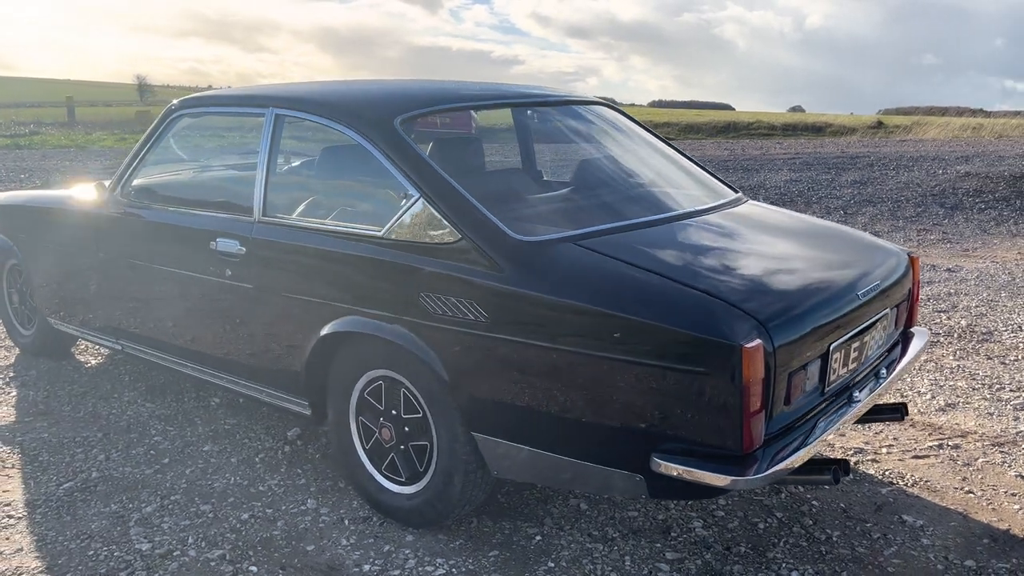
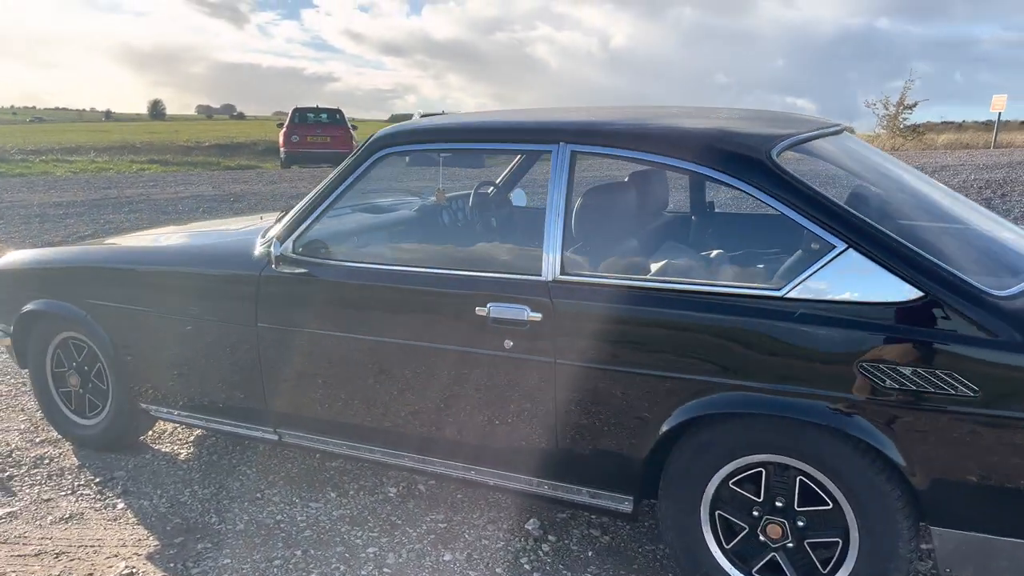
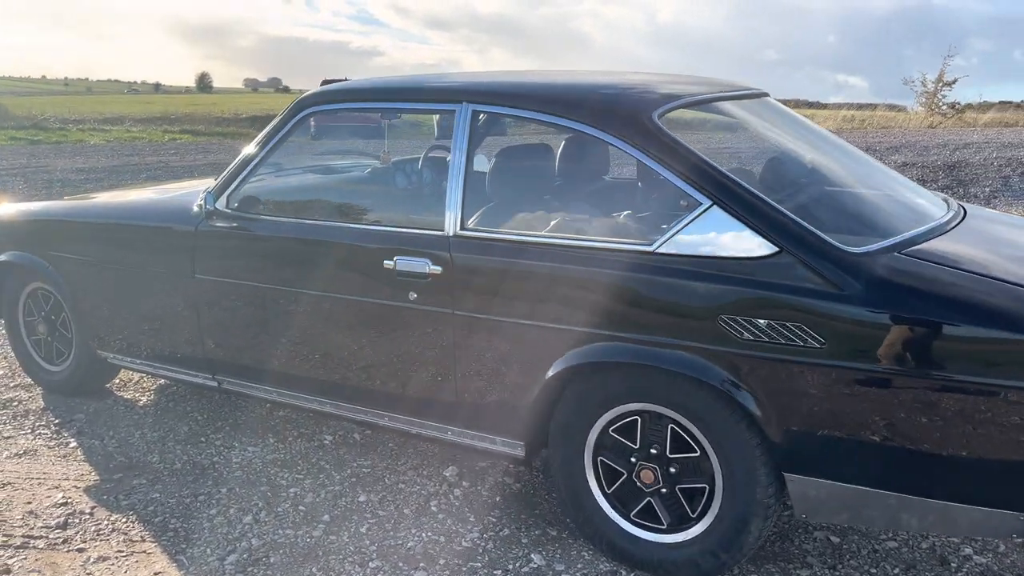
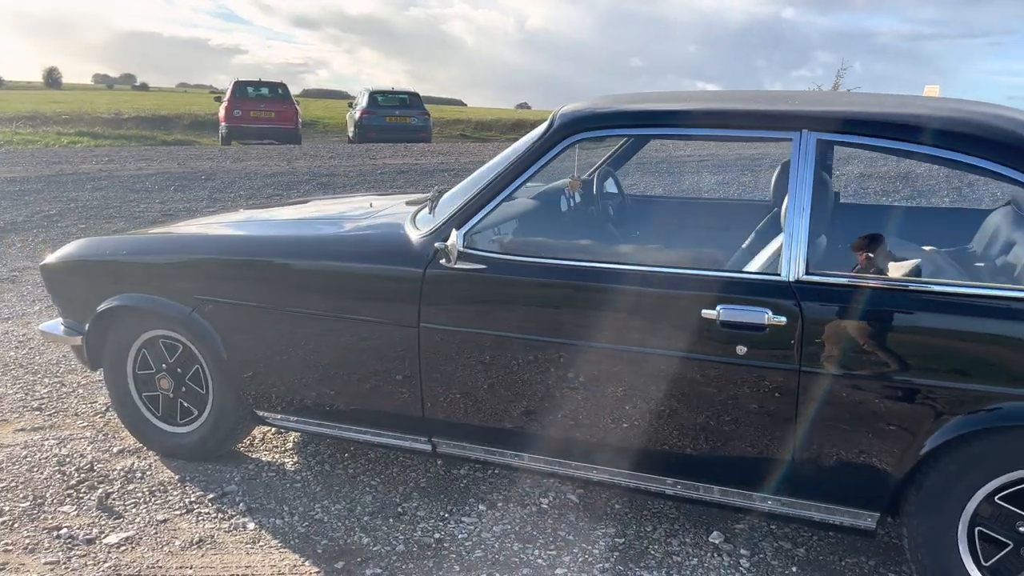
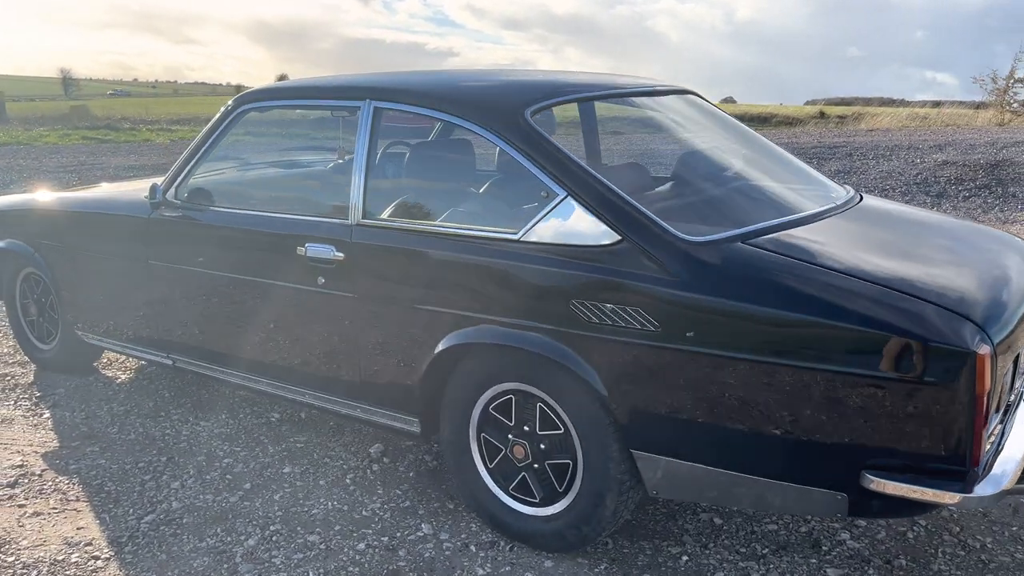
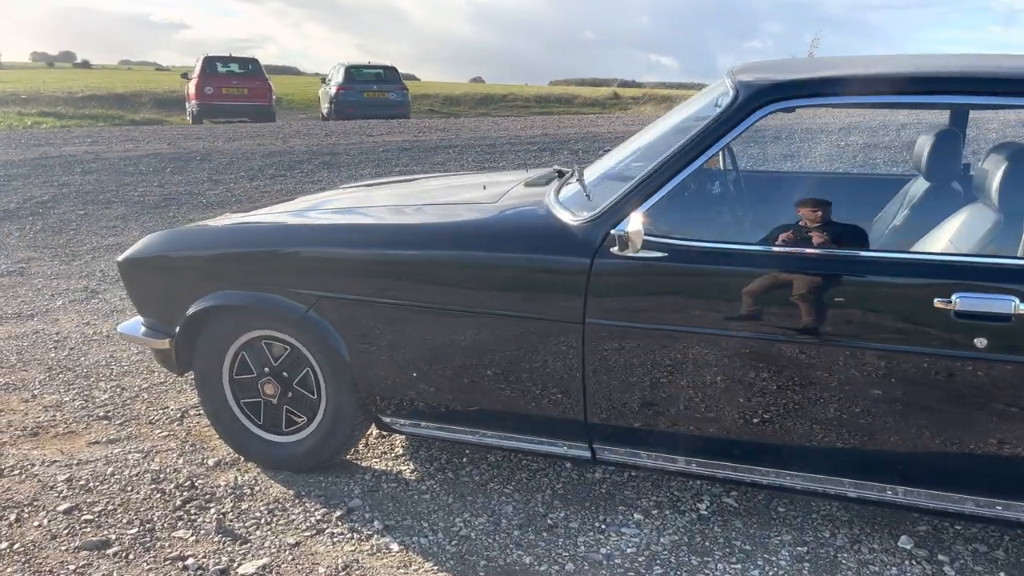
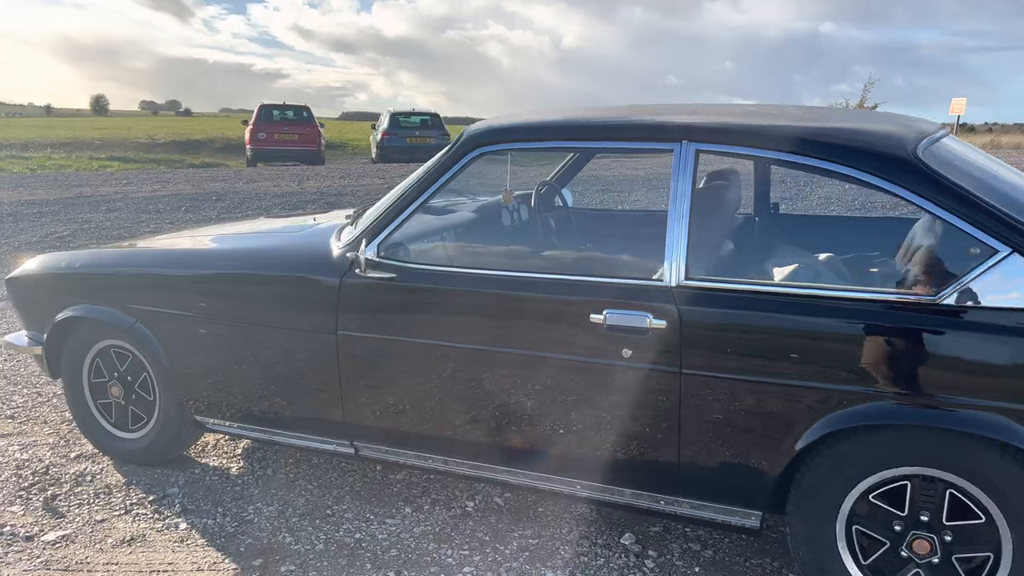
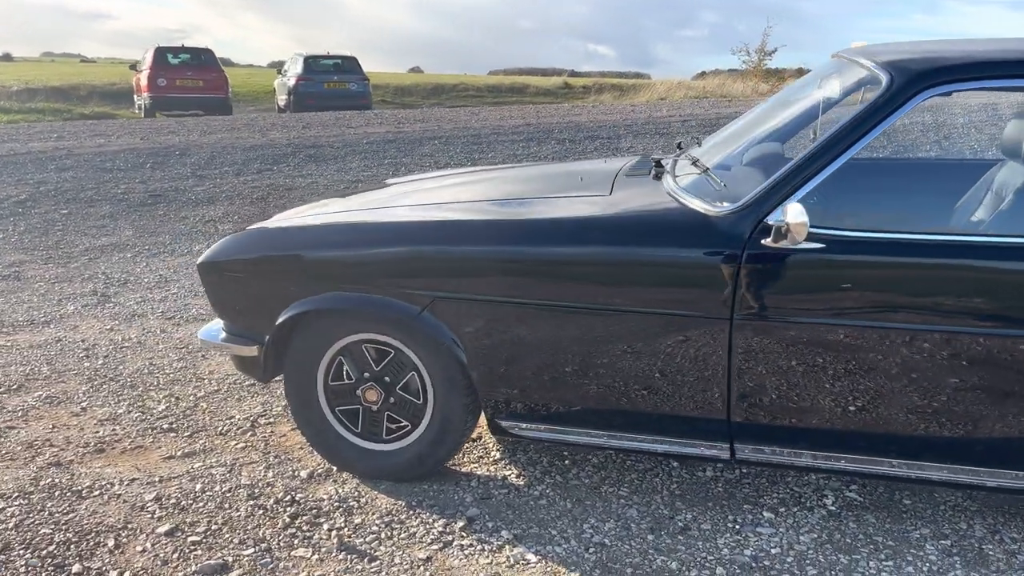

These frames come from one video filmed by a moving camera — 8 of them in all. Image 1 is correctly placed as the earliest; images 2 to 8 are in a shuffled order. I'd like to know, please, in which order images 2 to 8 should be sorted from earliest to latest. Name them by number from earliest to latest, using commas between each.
5, 3, 2, 7, 4, 6, 8
